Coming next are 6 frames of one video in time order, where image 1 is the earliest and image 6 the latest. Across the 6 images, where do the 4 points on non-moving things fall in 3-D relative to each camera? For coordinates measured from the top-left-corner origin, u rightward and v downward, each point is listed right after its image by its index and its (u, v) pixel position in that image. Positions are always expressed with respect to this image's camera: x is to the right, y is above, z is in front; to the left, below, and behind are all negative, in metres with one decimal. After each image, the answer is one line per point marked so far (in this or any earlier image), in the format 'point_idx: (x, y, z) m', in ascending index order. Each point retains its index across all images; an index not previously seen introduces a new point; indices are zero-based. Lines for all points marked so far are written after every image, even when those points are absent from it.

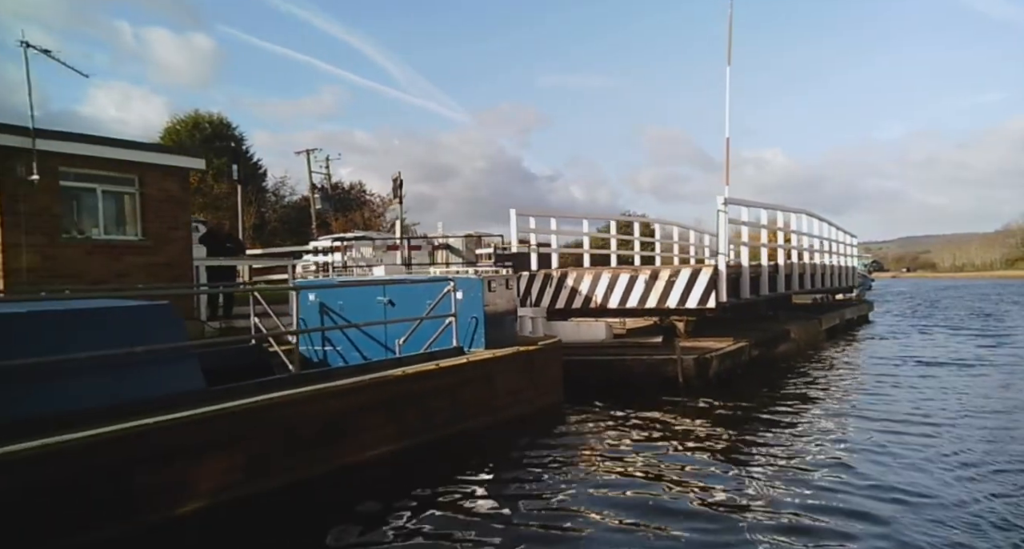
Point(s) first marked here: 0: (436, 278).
0: (-1.0, 0.0, +10.3) m
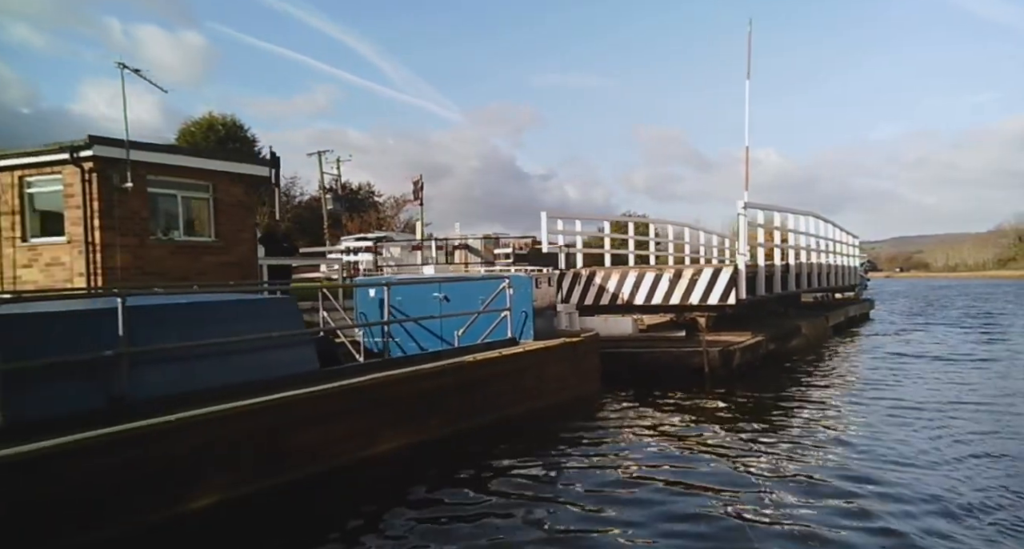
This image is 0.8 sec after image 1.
0: (-0.3, 0.0, +11.5) m
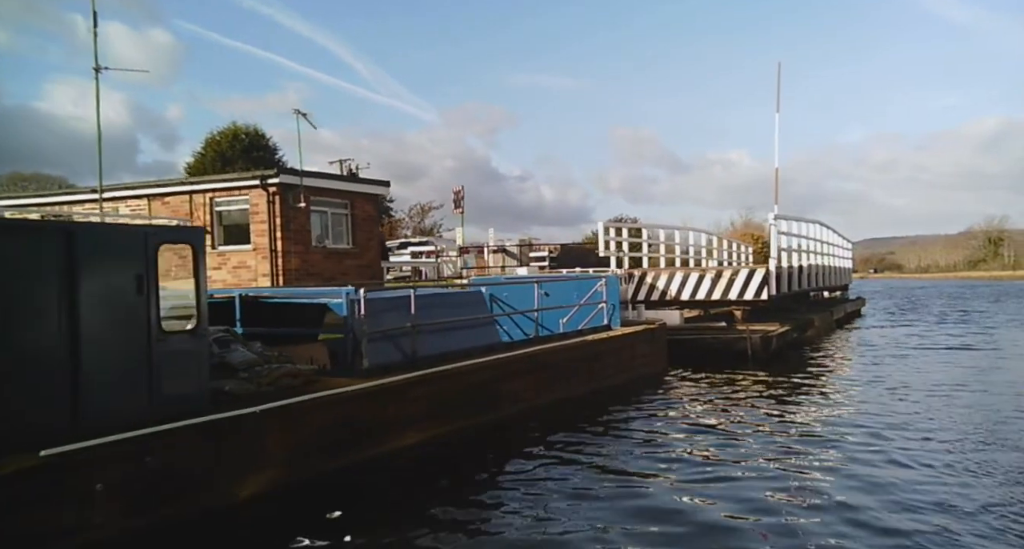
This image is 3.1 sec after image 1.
0: (+1.5, 0.0, +14.6) m
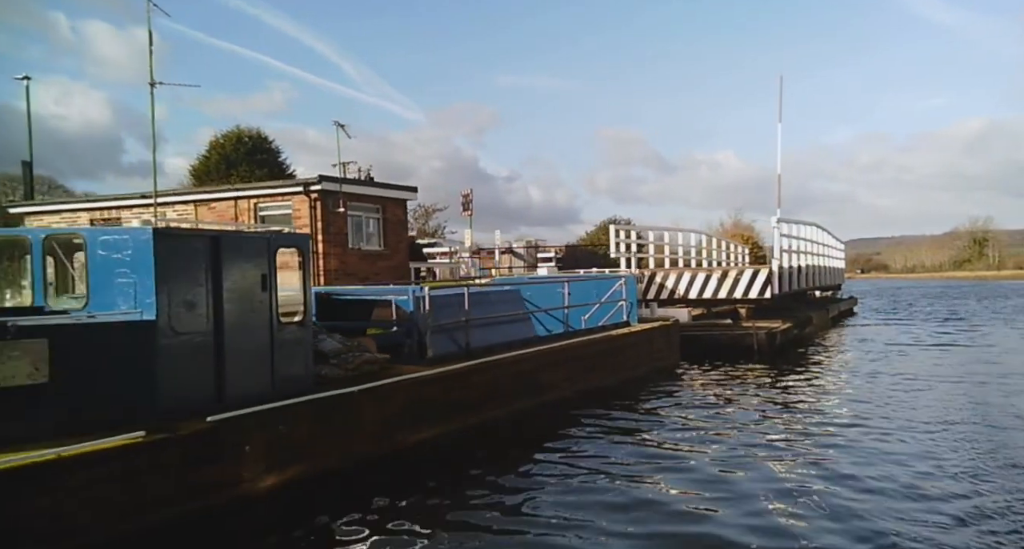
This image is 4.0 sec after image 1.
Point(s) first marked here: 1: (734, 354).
0: (+2.0, 0.0, +15.7) m
1: (+5.1, -1.8, +17.9) m
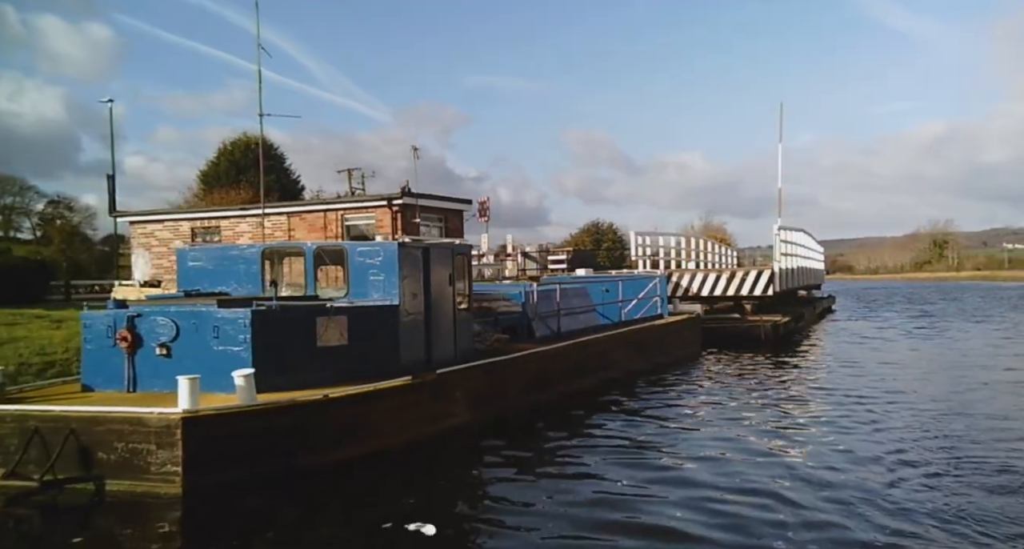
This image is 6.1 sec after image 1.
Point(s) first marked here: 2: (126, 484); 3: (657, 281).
0: (+3.2, 0.0, +18.7) m
1: (+6.2, -1.8, +20.9) m
2: (-3.2, -1.7, +6.4) m
3: (+3.4, -0.2, +18.8) m
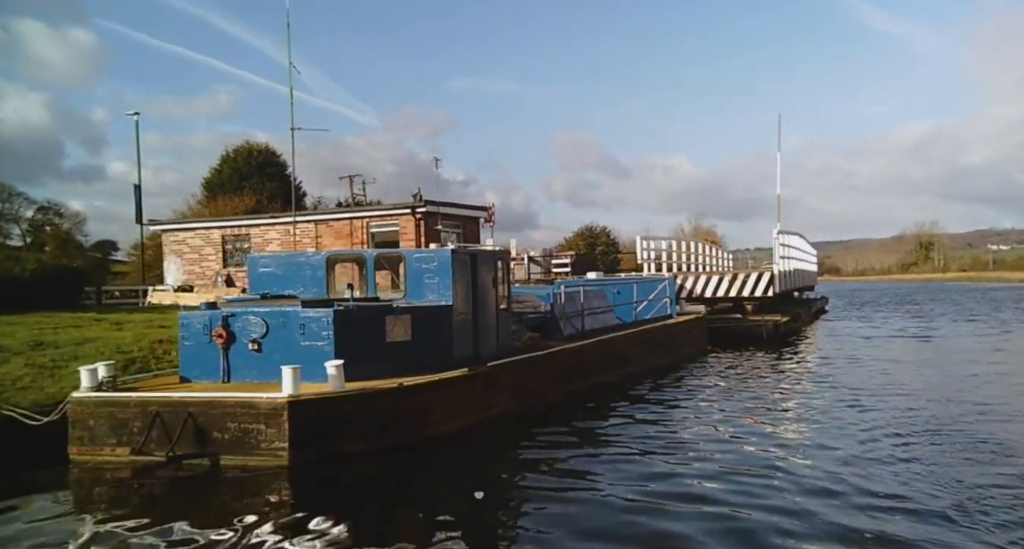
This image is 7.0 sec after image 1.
0: (+3.6, -0.1, +19.8) m
1: (+6.6, -1.9, +22.1) m
2: (-2.6, -1.8, +7.4) m
3: (+3.9, -0.2, +19.9) m
